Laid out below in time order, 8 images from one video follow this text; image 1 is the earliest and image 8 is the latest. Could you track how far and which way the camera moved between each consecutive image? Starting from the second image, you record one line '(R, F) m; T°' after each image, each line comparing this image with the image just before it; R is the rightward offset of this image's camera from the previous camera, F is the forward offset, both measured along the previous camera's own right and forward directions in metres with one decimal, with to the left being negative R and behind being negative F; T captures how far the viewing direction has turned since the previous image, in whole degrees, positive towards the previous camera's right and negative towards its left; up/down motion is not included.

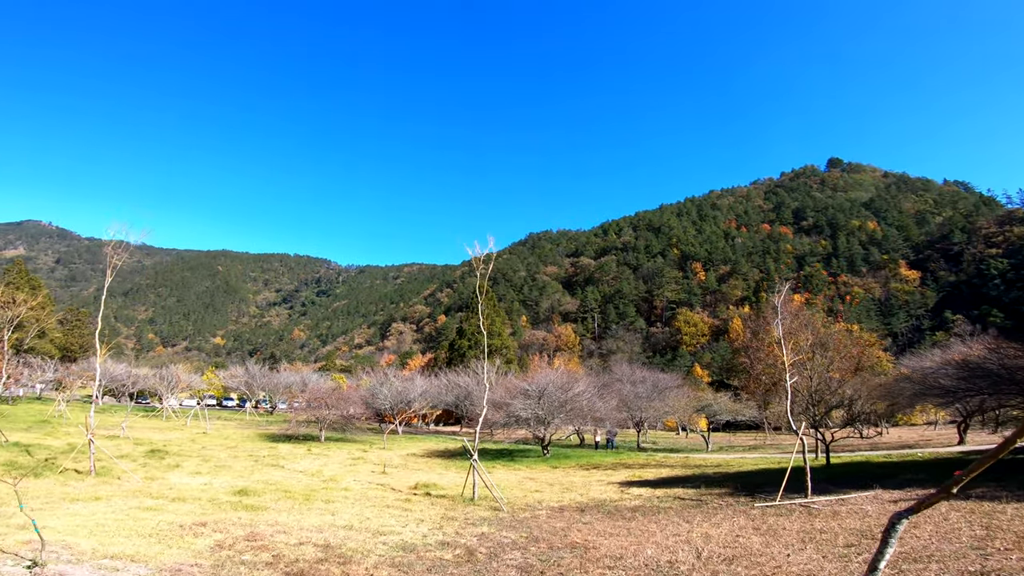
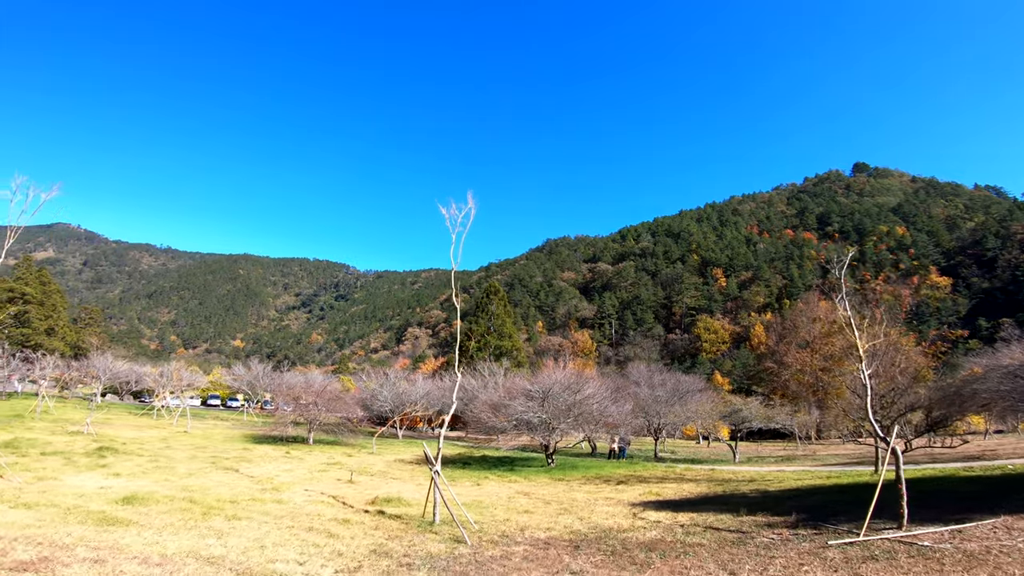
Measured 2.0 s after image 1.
(+0.7, +2.9) m; -2°
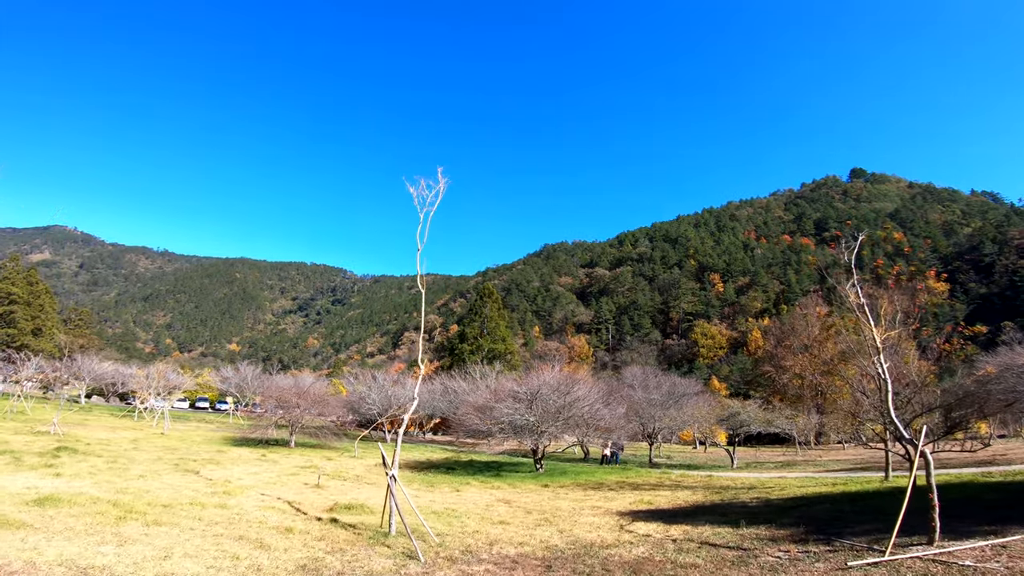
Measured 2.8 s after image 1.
(+0.4, +1.1) m; 0°
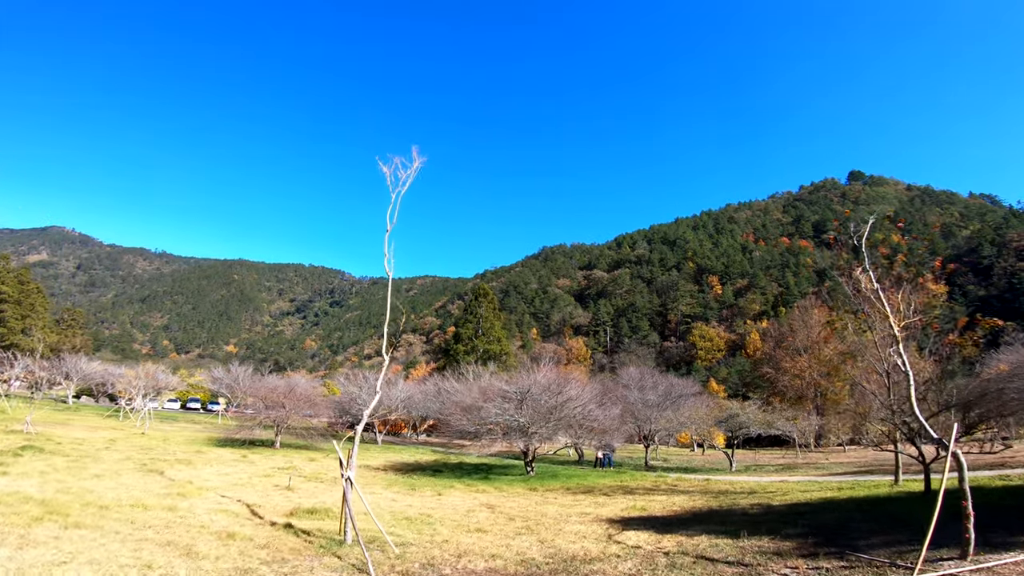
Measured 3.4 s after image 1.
(+0.3, +0.9) m; 0°
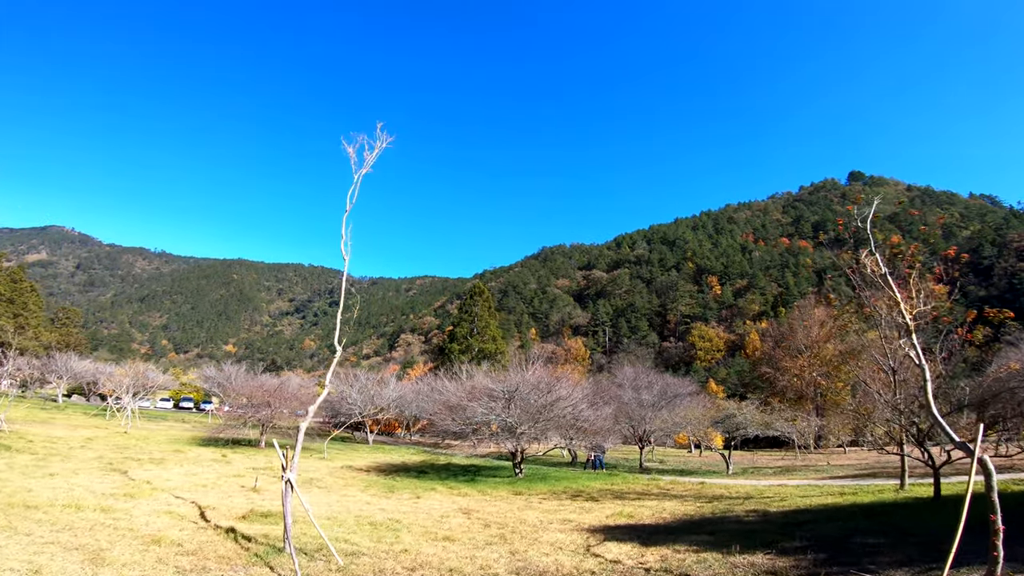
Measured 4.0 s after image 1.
(+0.4, +0.8) m; 0°
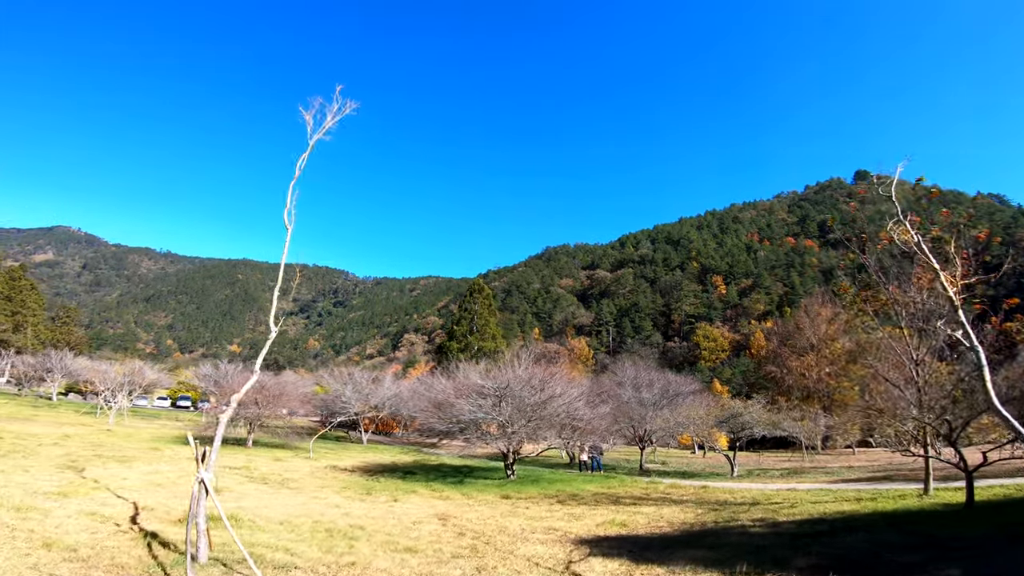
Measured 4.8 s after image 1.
(+0.4, +1.1) m; 0°
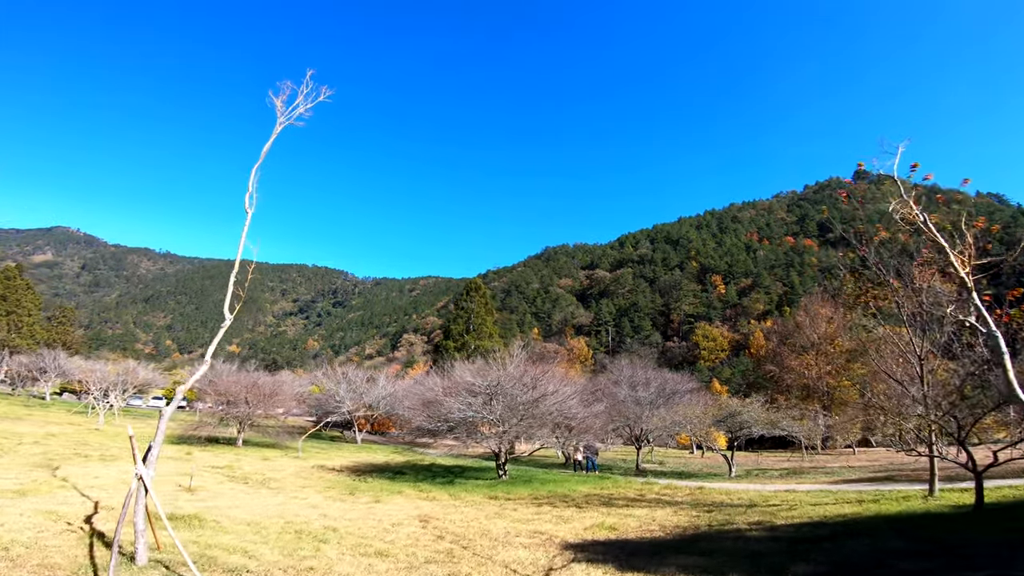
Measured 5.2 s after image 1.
(+0.3, +0.5) m; 0°
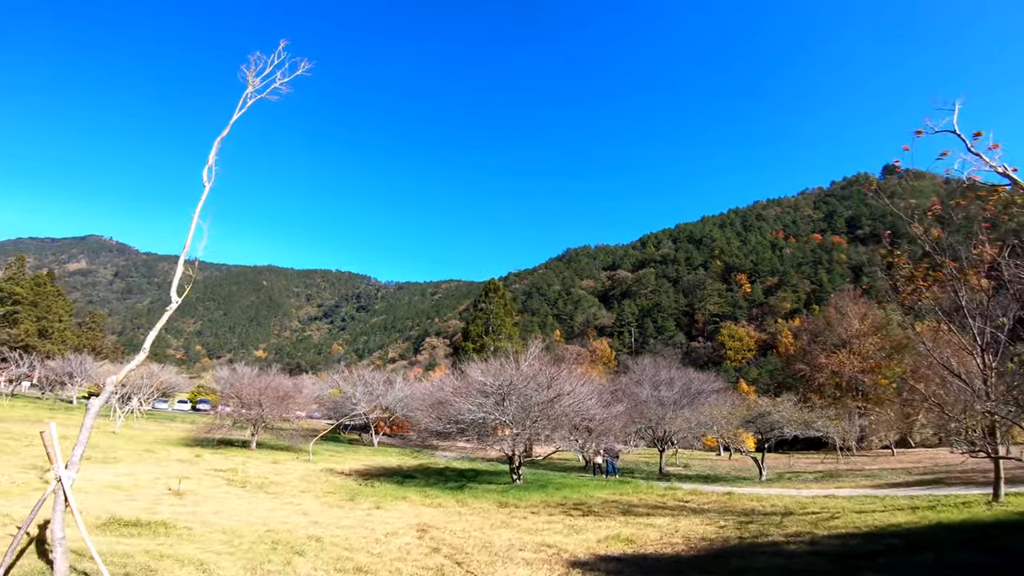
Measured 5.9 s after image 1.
(+0.3, +0.9) m; -2°
